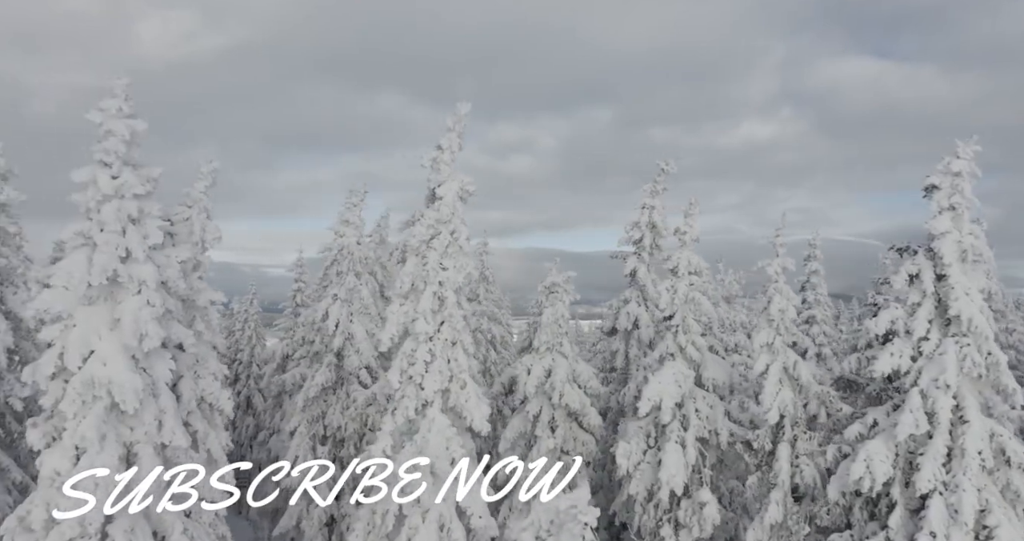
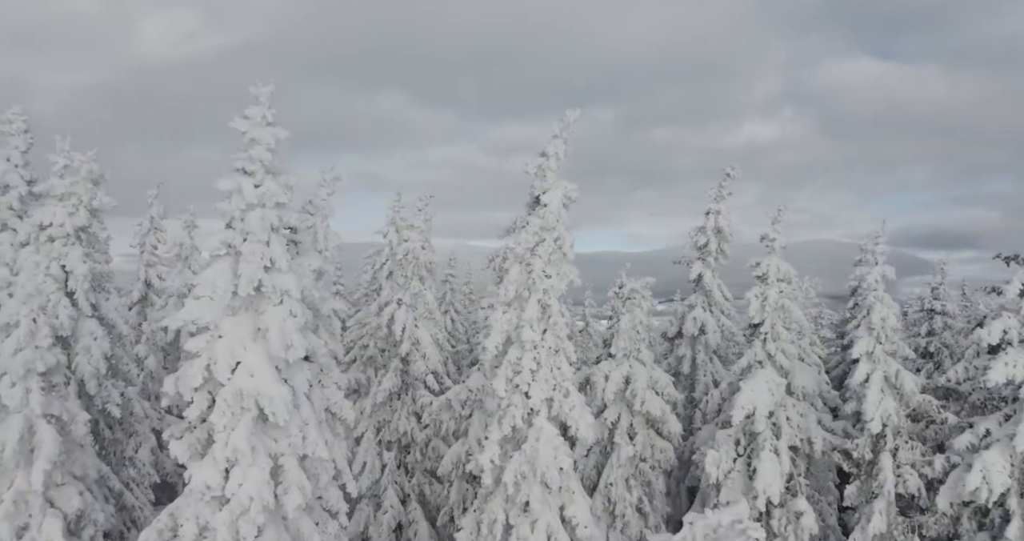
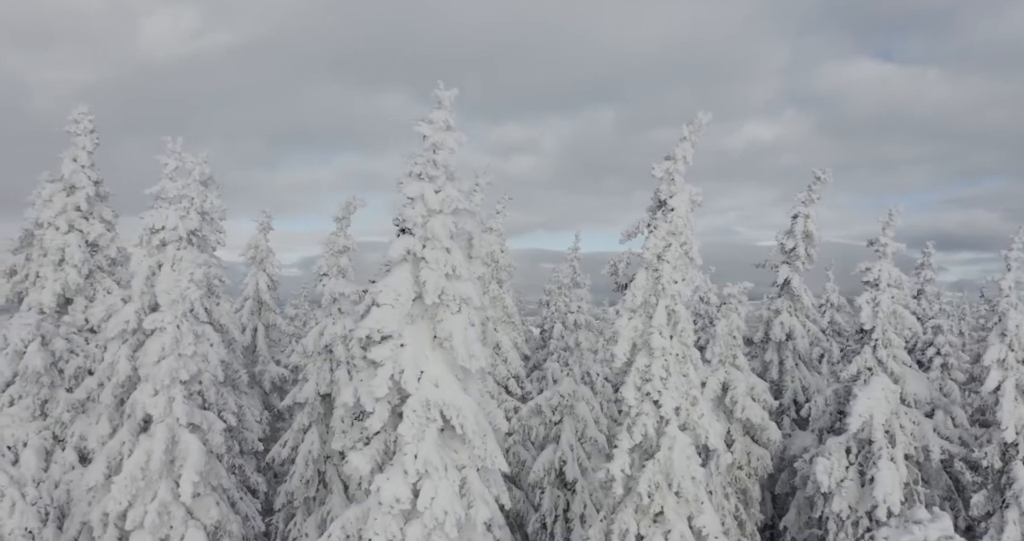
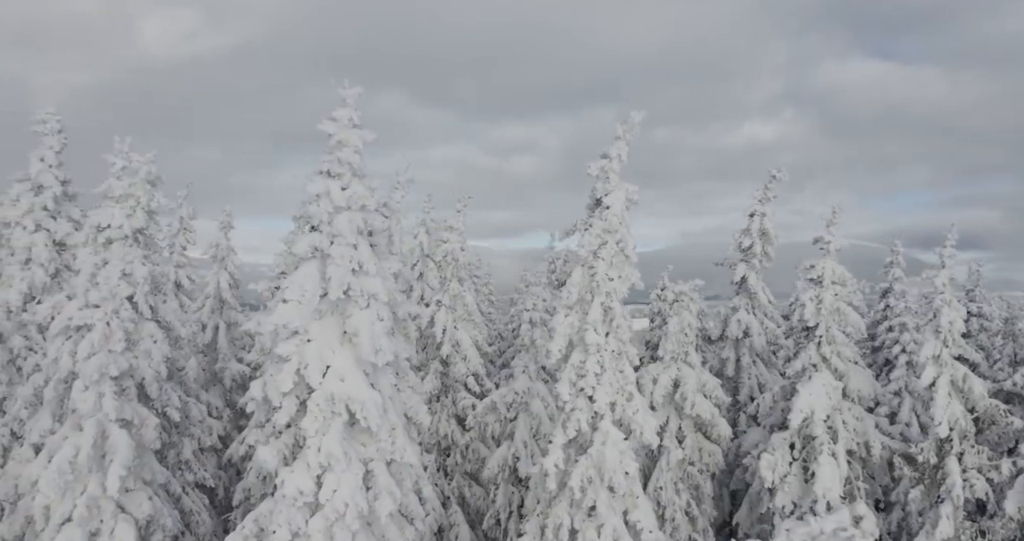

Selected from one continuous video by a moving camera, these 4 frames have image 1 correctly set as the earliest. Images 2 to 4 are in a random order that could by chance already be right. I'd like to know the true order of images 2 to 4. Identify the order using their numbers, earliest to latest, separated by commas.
2, 4, 3
